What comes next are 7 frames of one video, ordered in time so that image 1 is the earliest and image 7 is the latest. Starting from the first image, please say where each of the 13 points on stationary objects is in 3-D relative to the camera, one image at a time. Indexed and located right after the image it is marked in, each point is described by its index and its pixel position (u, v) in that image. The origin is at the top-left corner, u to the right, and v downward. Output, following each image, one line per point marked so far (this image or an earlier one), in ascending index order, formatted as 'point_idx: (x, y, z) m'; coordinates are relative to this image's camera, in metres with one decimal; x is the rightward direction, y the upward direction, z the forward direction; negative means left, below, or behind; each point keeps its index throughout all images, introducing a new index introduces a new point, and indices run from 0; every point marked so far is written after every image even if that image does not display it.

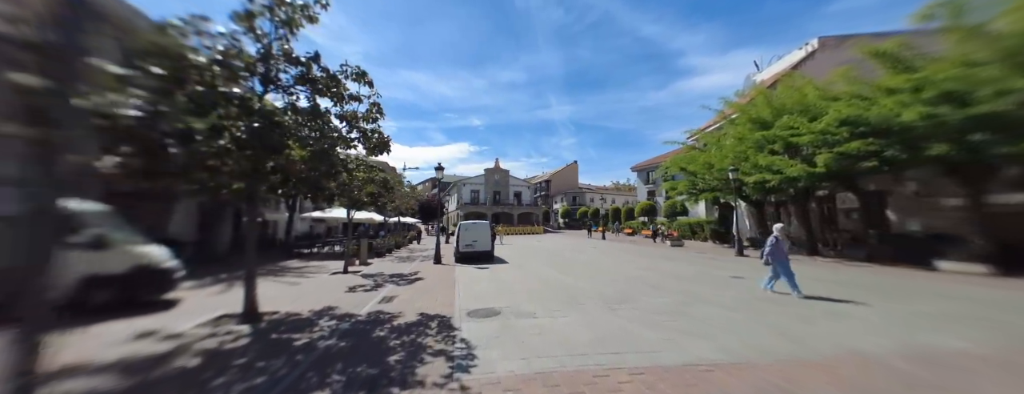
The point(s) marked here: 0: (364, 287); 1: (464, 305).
0: (-4.7, -2.8, +8.2) m
1: (-1.0, -2.2, +5.3) m
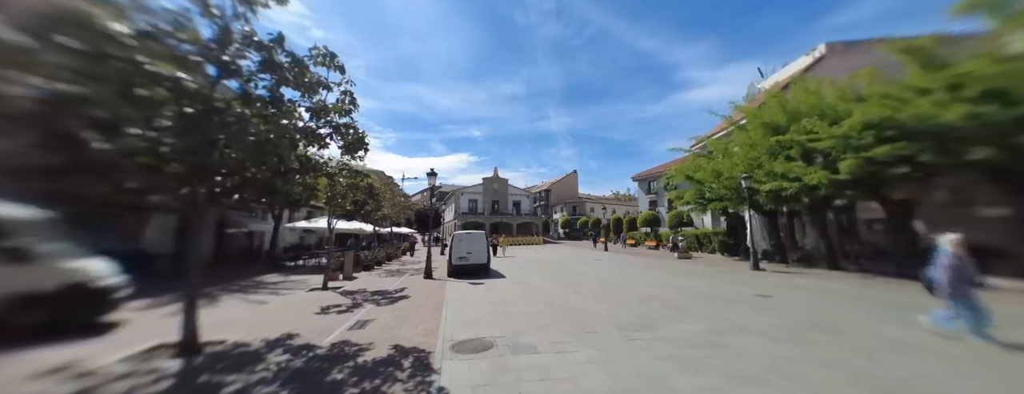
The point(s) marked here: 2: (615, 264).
0: (-4.8, -3.0, +7.3) m
1: (-1.1, -2.3, +4.4) m
2: (+7.1, -4.6, +18.2) m
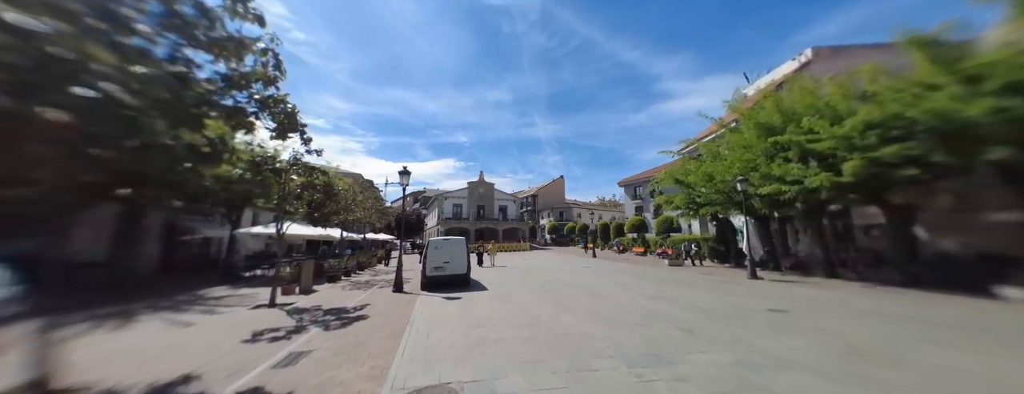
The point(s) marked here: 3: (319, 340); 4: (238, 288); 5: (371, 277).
0: (-5.3, -3.0, +5.9) m
1: (-1.4, -2.2, +3.3) m
2: (+6.0, -5.0, +17.4) m
3: (-3.7, -2.7, +5.2) m
4: (-12.8, -4.2, +12.4) m
5: (-9.2, -5.2, +17.2) m
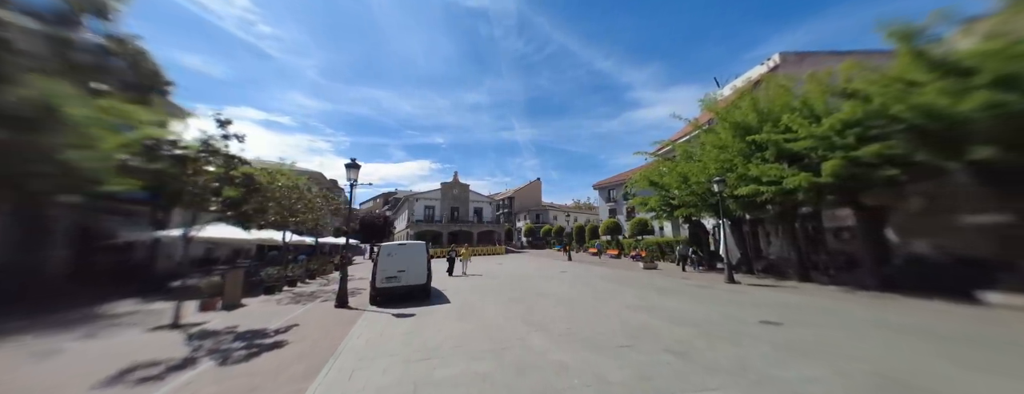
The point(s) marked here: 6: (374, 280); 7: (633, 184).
0: (-6.0, -2.9, +4.4) m
1: (-1.8, -2.1, +2.1) m
2: (+4.3, -5.1, +16.8) m
3: (-4.4, -2.6, +3.8) m
4: (-14.0, -4.1, +10.1) m
5: (-10.8, -5.1, +15.3) m
6: (-5.6, -3.4, +11.1) m
7: (+7.9, +0.8, +17.4) m
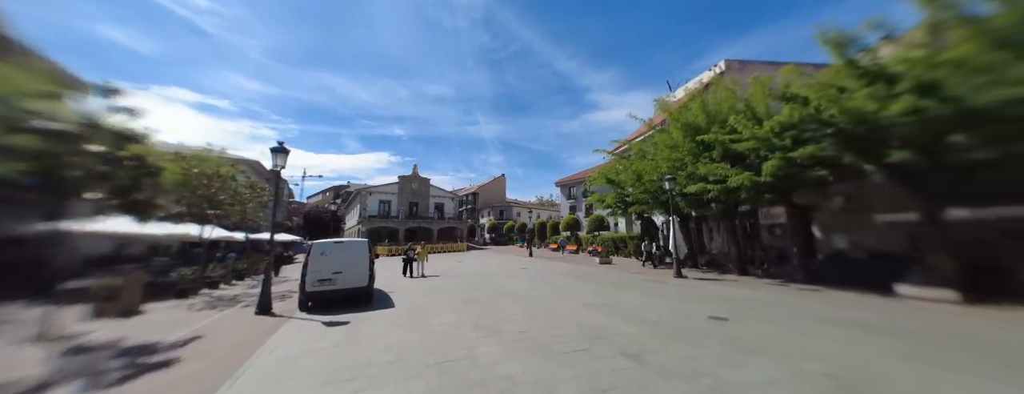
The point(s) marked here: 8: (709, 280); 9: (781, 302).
0: (-6.8, -2.7, +2.9) m
1: (-2.3, -2.0, +1.2) m
2: (+1.7, -4.8, +16.6) m
3: (-5.1, -2.4, +2.6) m
4: (-15.5, -3.7, +7.6) m
5: (-13.1, -4.7, +13.1) m
6: (-7.2, -3.1, +9.7) m
7: (+5.4, +1.0, +17.7) m
8: (+8.6, -3.6, +11.6) m
9: (+7.9, -3.1, +7.8) m
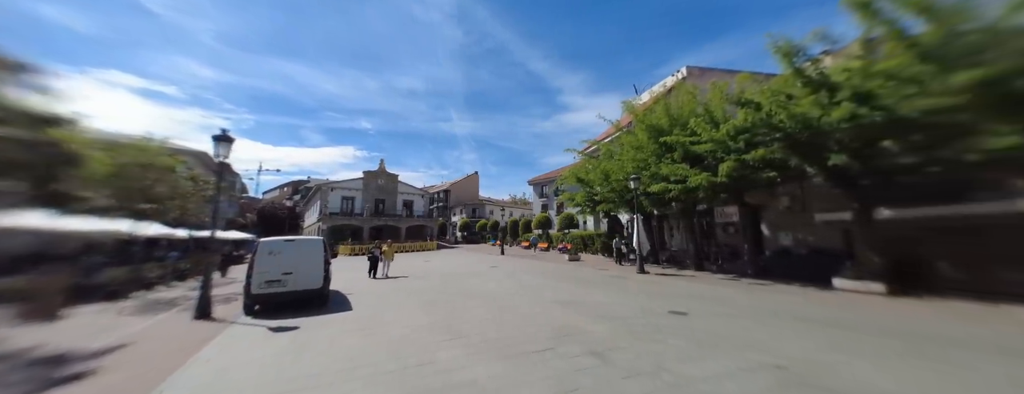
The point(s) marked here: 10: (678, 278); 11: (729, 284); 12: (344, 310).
0: (-7.2, -2.5, +2.0) m
1: (-2.6, -1.9, +0.7) m
2: (-0.2, -4.7, +16.4) m
3: (-5.5, -2.3, +1.8) m
4: (-16.3, -3.4, +5.7) m
5: (-14.5, -4.4, +11.4) m
6: (-8.3, -2.9, +8.6) m
7: (+3.4, +1.1, +17.8) m
8: (+7.2, -3.5, +12.1) m
9: (+6.9, -3.1, +8.3) m
10: (+7.1, -3.5, +11.5) m
11: (+7.9, -3.2, +9.8) m
12: (-5.7, -3.9, +9.2) m
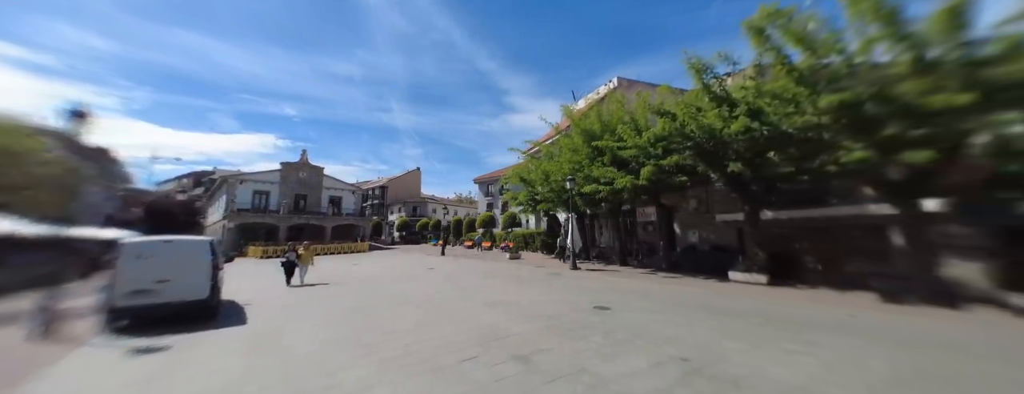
0: (-7.7, -2.4, 0.0) m
1: (-2.9, -1.8, -0.3) m
2: (-3.9, -4.5, +15.6) m
3: (-6.0, -2.2, +0.1) m
4: (-17.4, -3.1, +1.8) m
5: (-16.8, -4.0, +7.8) m
6: (-10.2, -2.7, +6.2) m
7: (-0.5, +1.2, +17.7) m
8: (+4.2, -3.6, +12.9) m
9: (+4.8, -3.2, +9.1) m
10: (+4.3, -3.5, +12.3) m
11: (+5.5, -3.3, +10.7) m
12: (-7.8, -3.7, +7.3) m
